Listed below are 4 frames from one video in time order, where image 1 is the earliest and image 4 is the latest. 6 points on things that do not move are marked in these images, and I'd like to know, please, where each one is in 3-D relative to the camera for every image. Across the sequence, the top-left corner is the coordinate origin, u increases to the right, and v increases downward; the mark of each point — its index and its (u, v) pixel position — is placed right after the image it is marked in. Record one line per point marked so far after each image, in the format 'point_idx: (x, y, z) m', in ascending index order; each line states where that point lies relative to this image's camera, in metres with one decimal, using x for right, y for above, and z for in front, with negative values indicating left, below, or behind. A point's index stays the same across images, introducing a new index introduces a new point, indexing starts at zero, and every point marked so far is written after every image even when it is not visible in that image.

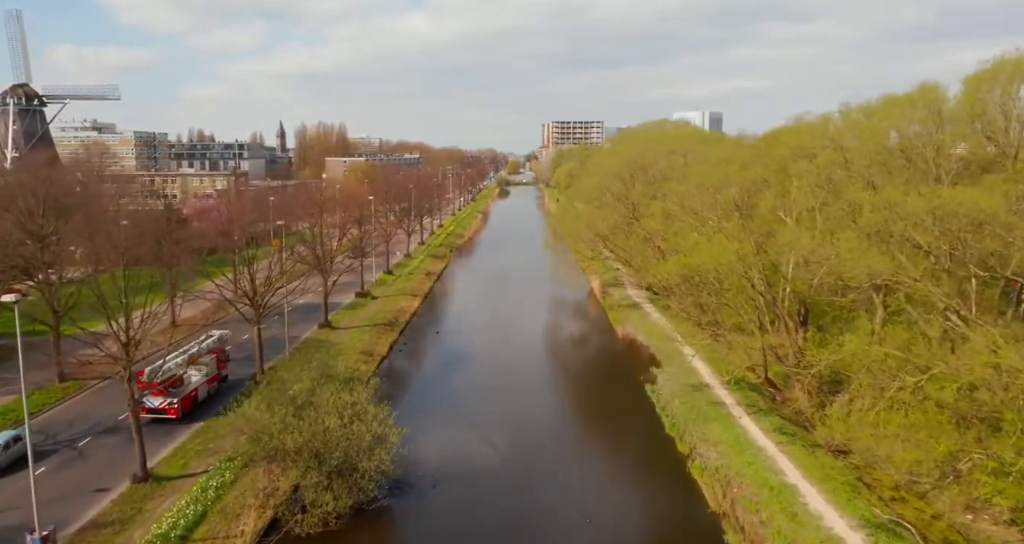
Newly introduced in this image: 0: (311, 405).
0: (-4.7, -3.1, +17.8) m
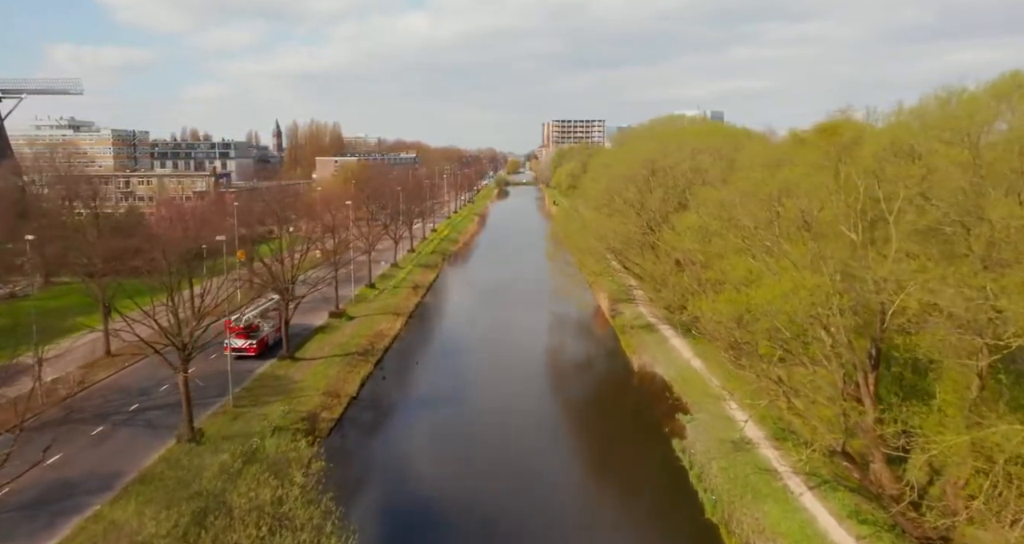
0: (-4.9, -3.9, +12.6) m
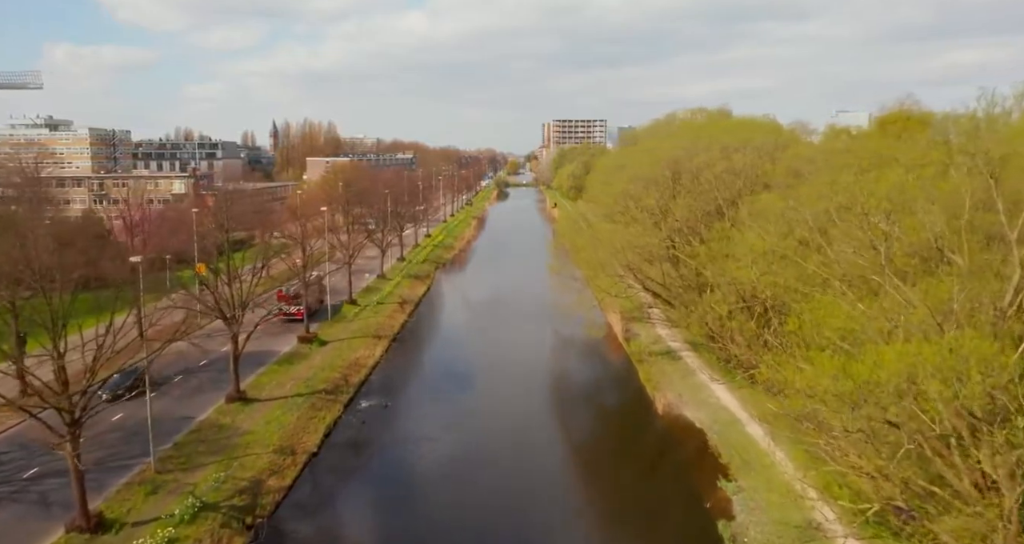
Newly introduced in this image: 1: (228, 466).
0: (-4.9, -4.6, +7.9) m
1: (-6.7, -4.6, +18.2) m
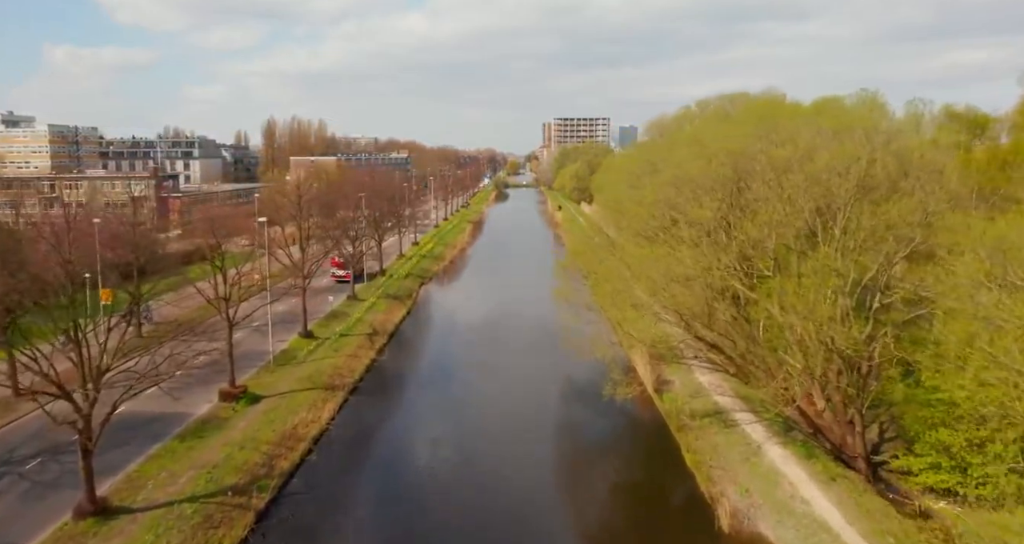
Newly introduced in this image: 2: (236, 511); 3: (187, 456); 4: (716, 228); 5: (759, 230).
0: (-5.1, -5.5, +0.4) m
1: (-6.9, -5.6, +10.7) m
2: (-5.9, -5.1, +16.2) m
3: (-7.7, -4.3, +18.1) m
4: (+4.9, +1.1, +18.8) m
5: (+5.5, +1.0, +17.5) m
